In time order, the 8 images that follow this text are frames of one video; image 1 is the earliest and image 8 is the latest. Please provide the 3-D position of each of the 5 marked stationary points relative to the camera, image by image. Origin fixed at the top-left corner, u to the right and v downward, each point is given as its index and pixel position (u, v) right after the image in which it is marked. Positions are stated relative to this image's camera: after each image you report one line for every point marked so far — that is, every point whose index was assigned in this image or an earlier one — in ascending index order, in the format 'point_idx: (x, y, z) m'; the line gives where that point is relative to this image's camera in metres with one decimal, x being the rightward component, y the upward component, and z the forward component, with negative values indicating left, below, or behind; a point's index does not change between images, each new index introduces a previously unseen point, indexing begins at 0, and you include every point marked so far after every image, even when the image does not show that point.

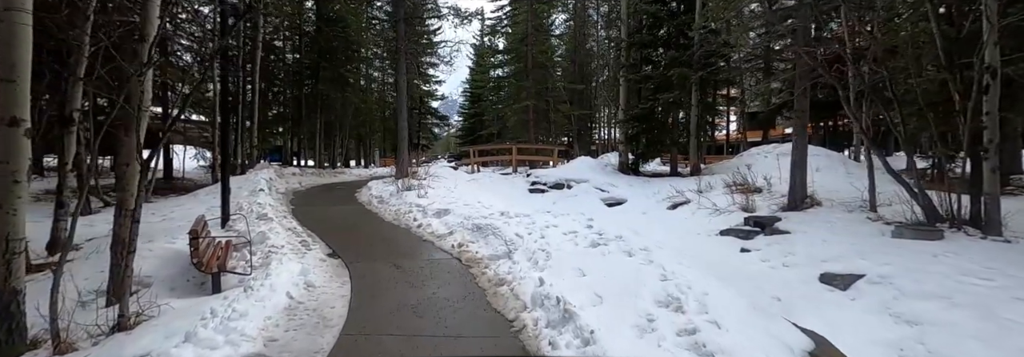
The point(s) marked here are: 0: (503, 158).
0: (-0.3, +0.7, +15.7) m
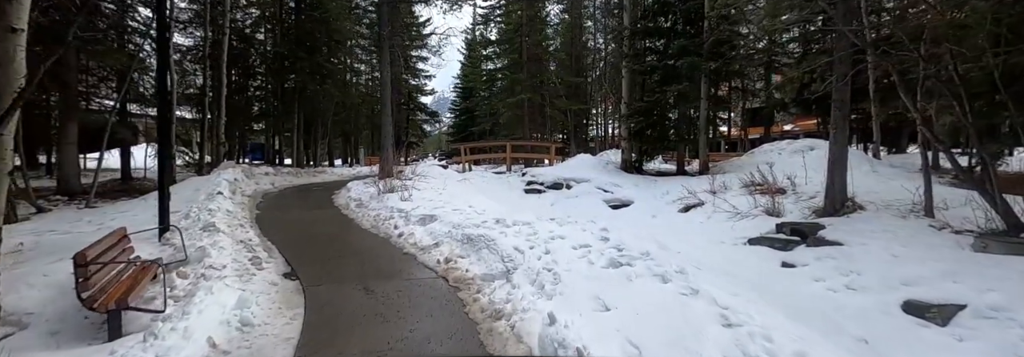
0: (-0.5, +0.8, +14.6) m
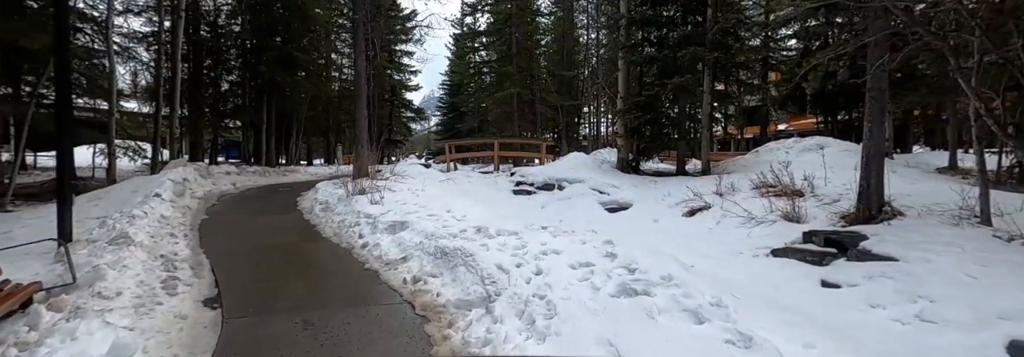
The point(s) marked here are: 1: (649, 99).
0: (-0.9, +0.8, +13.7) m
1: (+3.7, +2.2, +11.4) m
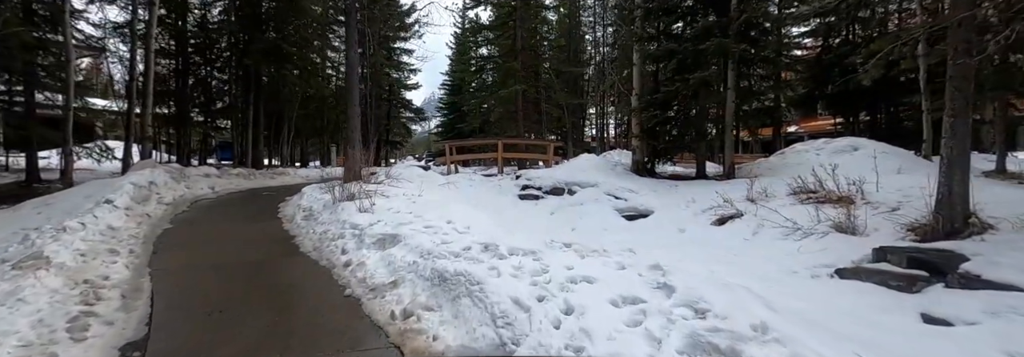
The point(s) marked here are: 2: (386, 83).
0: (-0.7, +0.7, +12.8) m
1: (+3.9, +2.1, +10.5) m
2: (-5.8, +4.4, +19.6) m
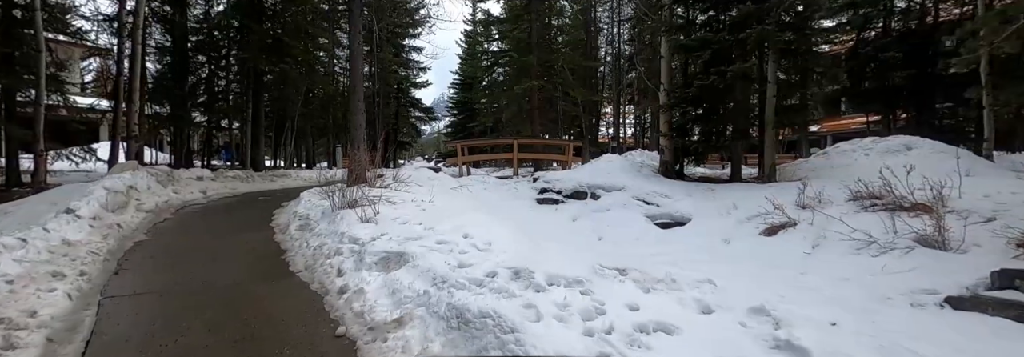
0: (-0.3, +0.6, +11.9) m
1: (+4.3, +2.0, +9.6) m
2: (-5.2, +4.3, +18.9) m
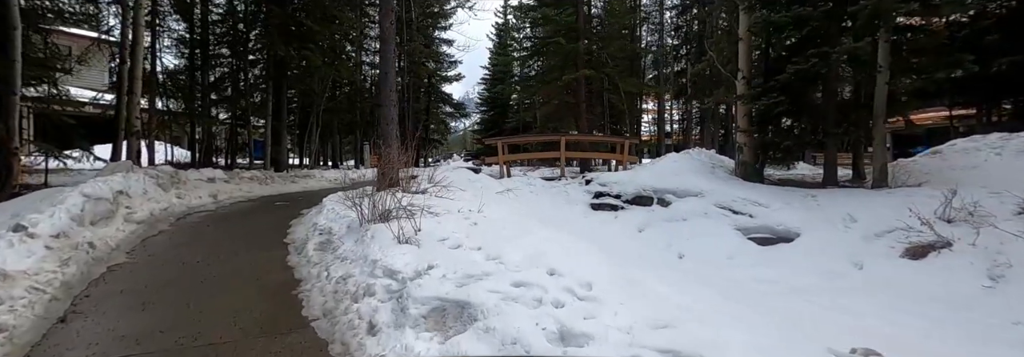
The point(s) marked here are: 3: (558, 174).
0: (+0.9, +0.6, +10.6) m
1: (+5.3, +1.9, +8.0) m
2: (-3.7, +4.4, +17.8) m
3: (+1.1, +0.1, +10.6) m
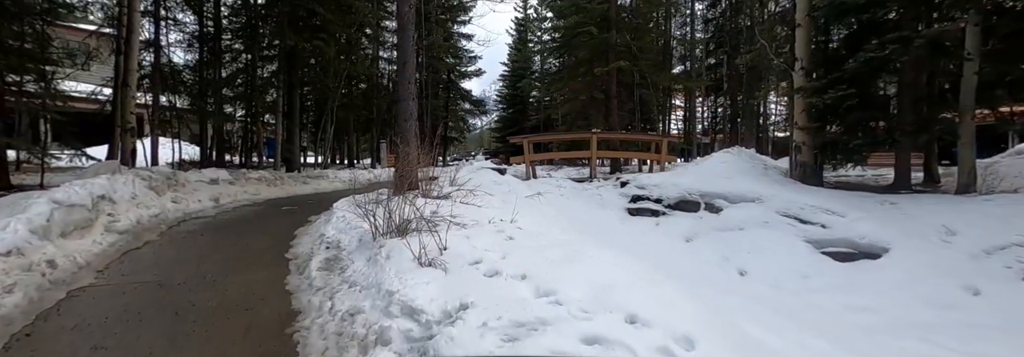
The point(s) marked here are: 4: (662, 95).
0: (+1.5, +0.5, +9.8) m
1: (+5.8, +1.9, +7.0) m
2: (-2.8, +4.4, +17.1) m
3: (+1.7, +0.1, +9.7) m
4: (+5.4, +3.0, +15.3) m
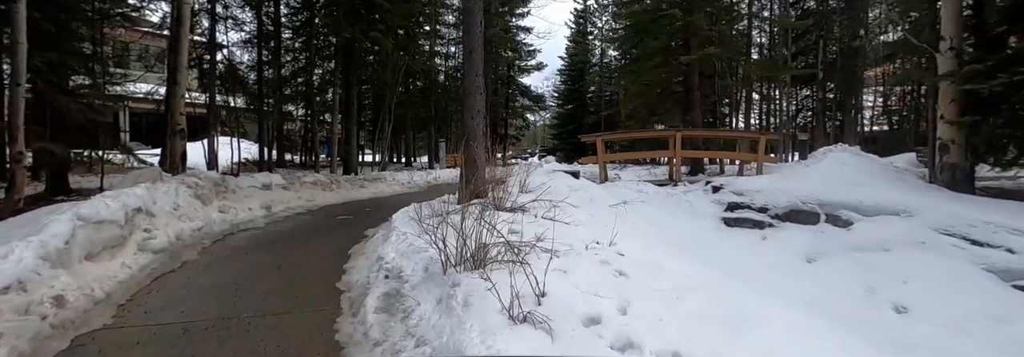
0: (+2.9, +0.5, +8.6) m
1: (+6.9, +1.8, +5.4) m
2: (-0.5, +4.4, +16.4) m
3: (+3.1, 0.0, +8.5) m
4: (+7.5, +2.9, +13.6) m
